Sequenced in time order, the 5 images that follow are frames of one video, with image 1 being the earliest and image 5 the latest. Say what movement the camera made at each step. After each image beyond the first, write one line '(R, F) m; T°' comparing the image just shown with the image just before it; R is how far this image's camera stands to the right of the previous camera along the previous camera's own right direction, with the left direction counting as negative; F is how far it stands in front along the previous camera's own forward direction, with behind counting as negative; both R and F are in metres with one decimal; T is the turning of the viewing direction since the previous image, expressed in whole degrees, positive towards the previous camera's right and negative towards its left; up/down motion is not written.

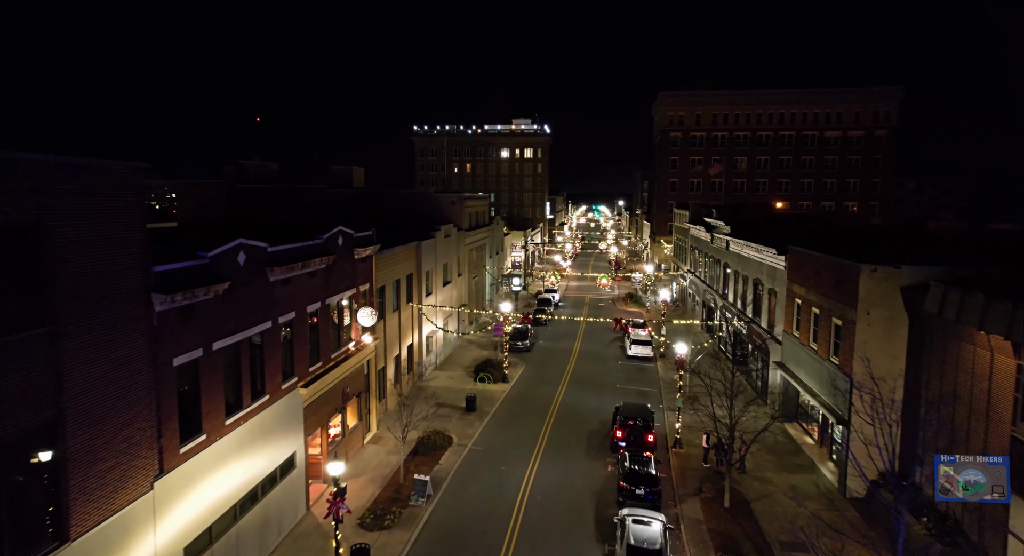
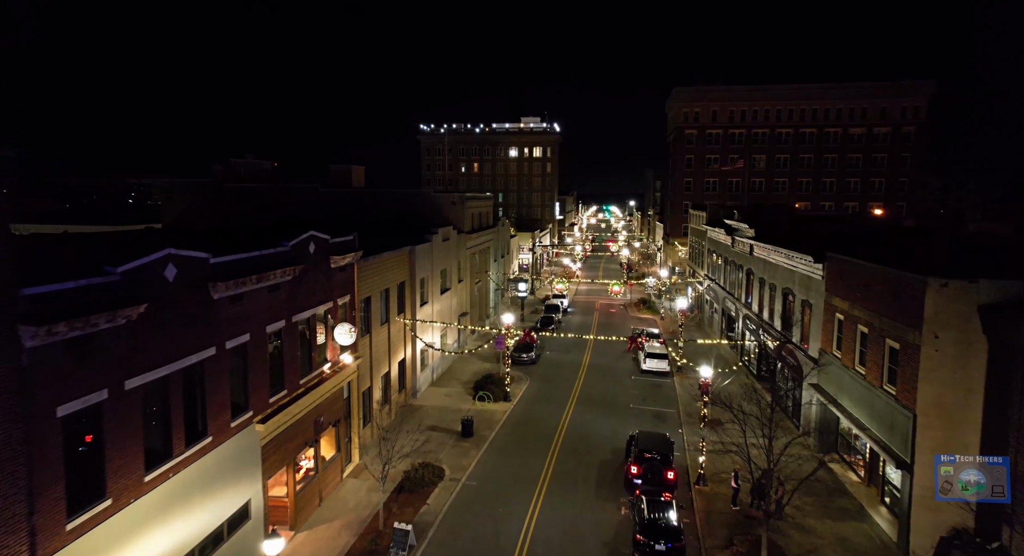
(+0.4, +3.1) m; -1°
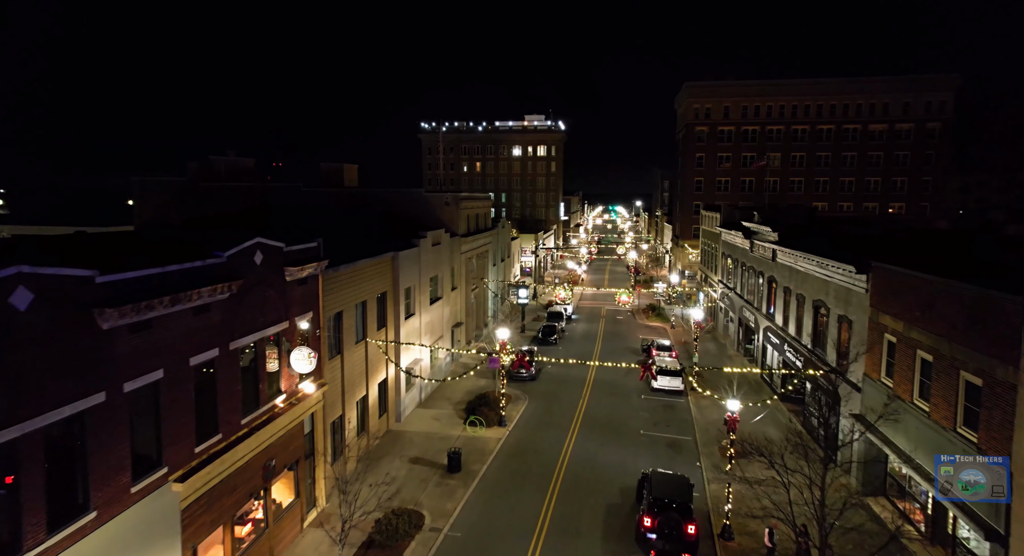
(+0.4, +3.4) m; -1°
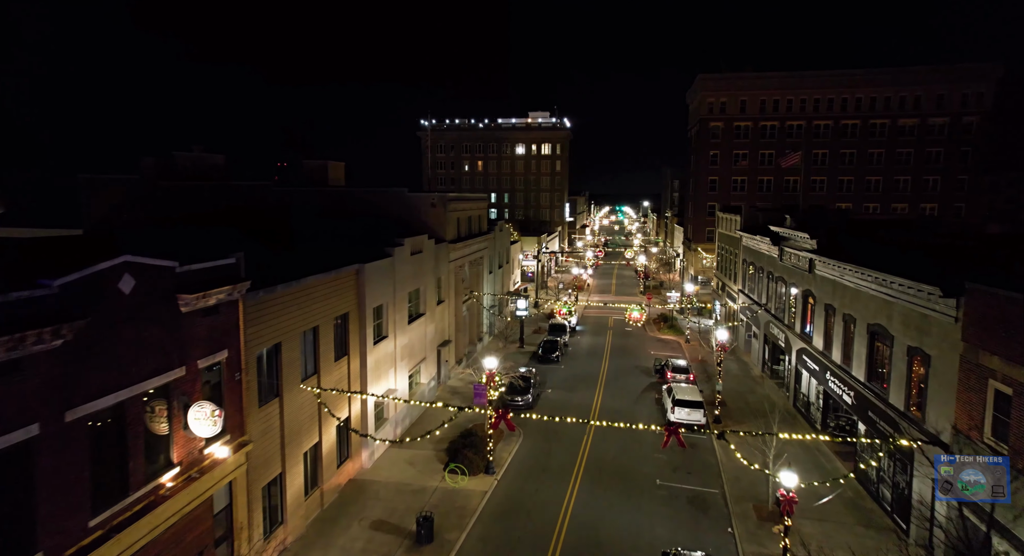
(+0.6, +4.7) m; -1°
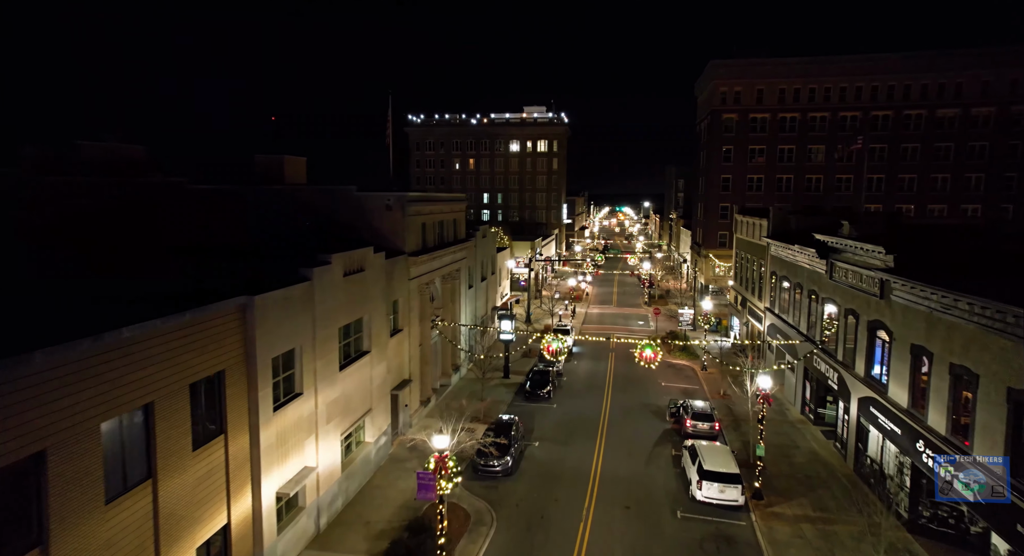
(+1.0, +7.3) m; 0°
